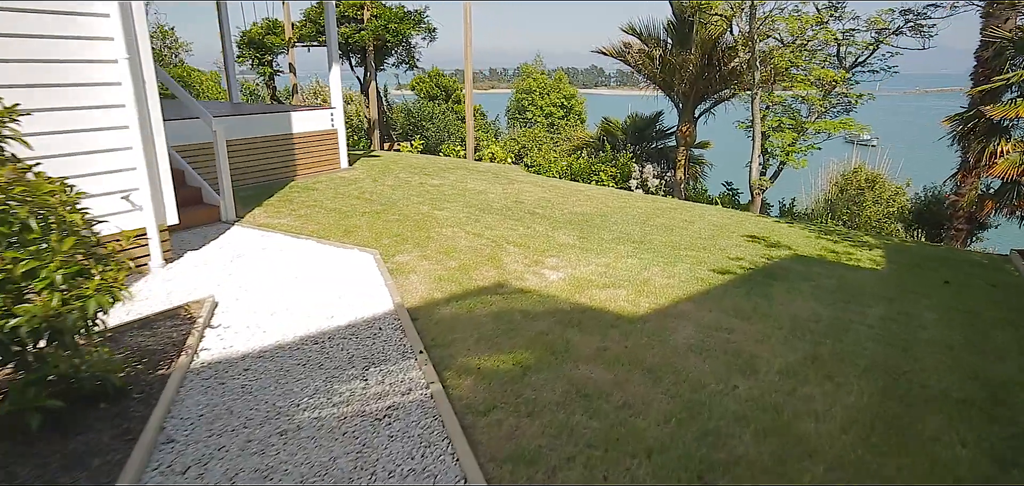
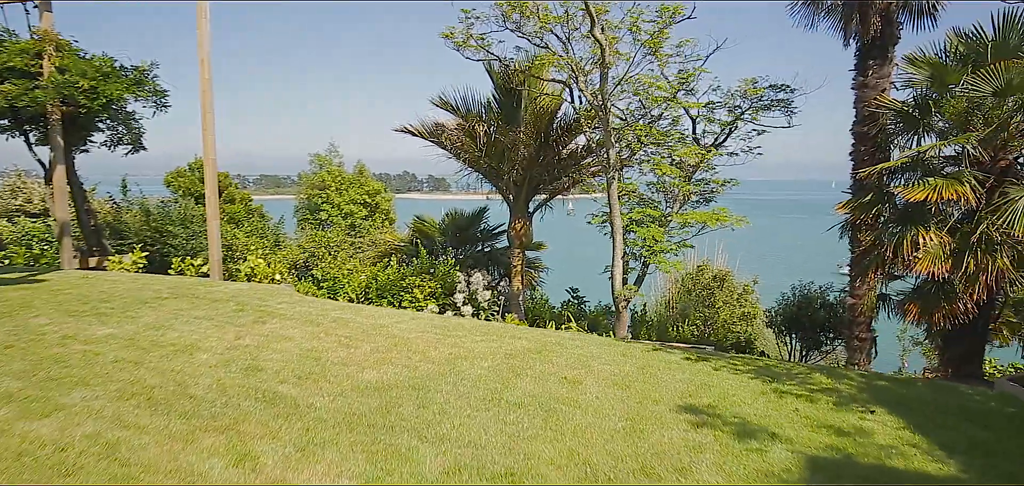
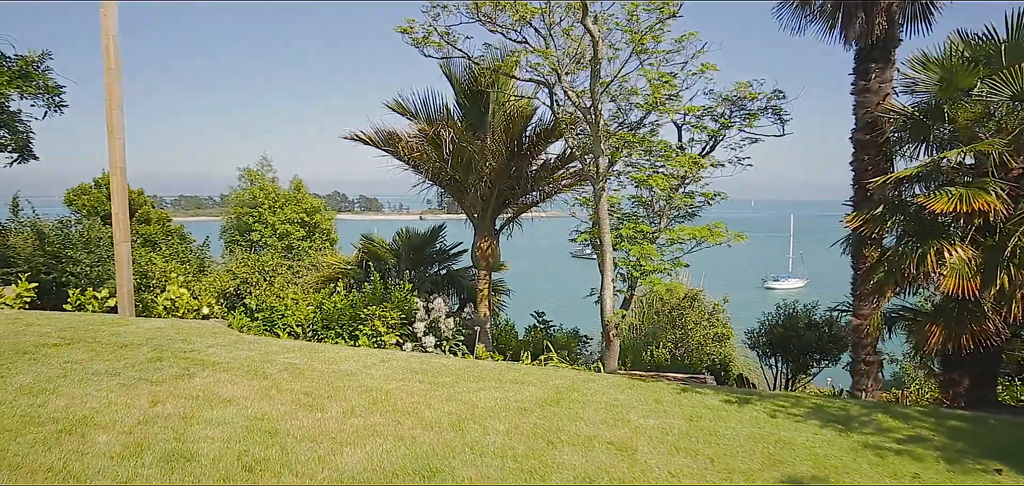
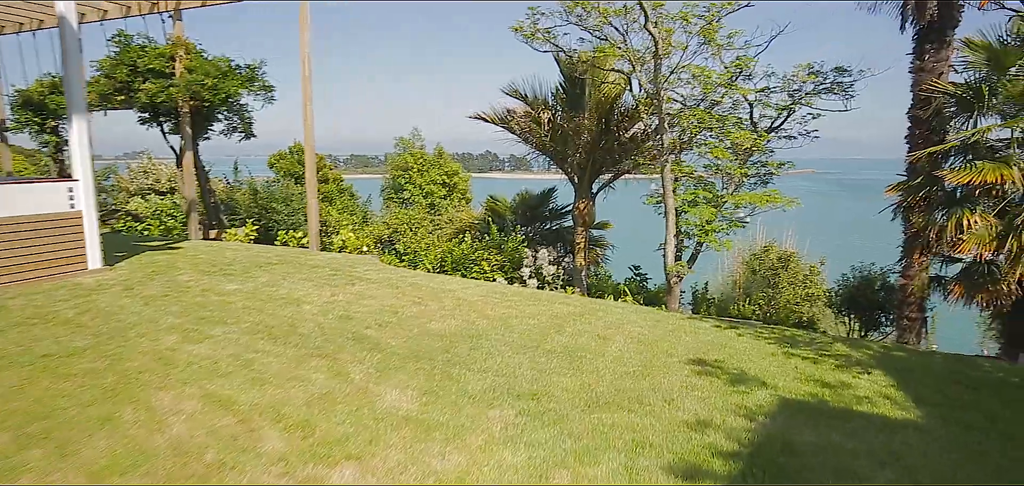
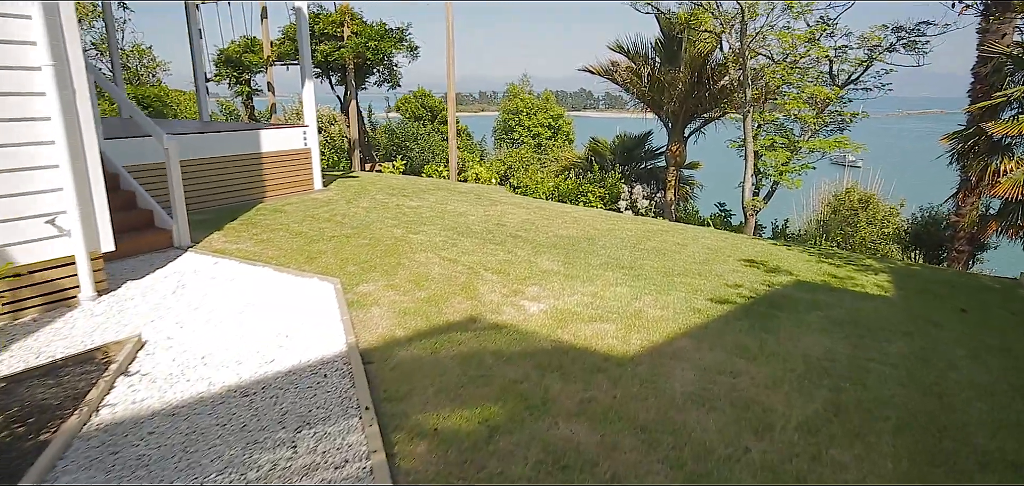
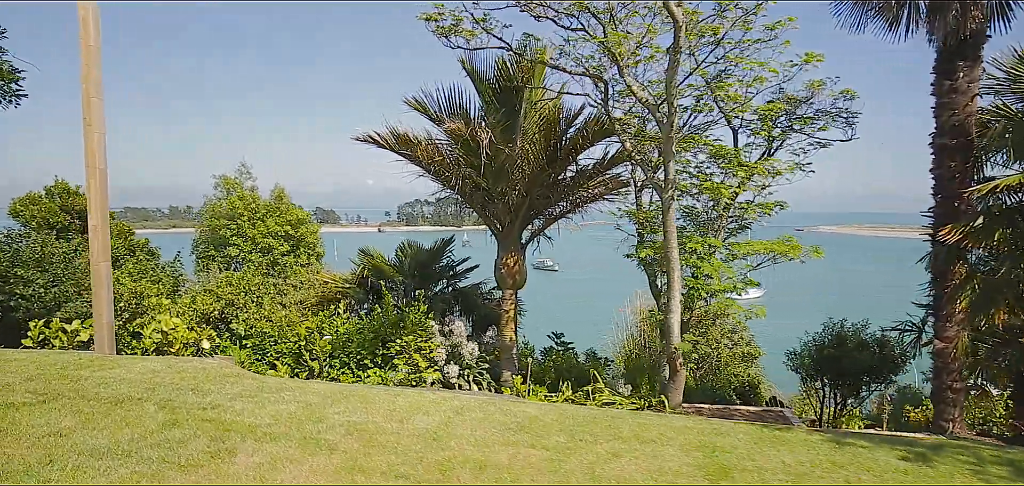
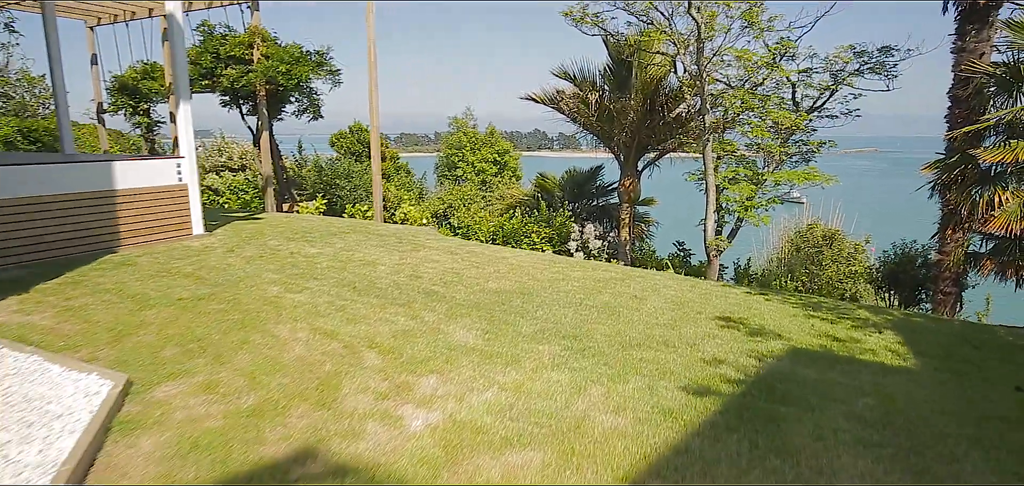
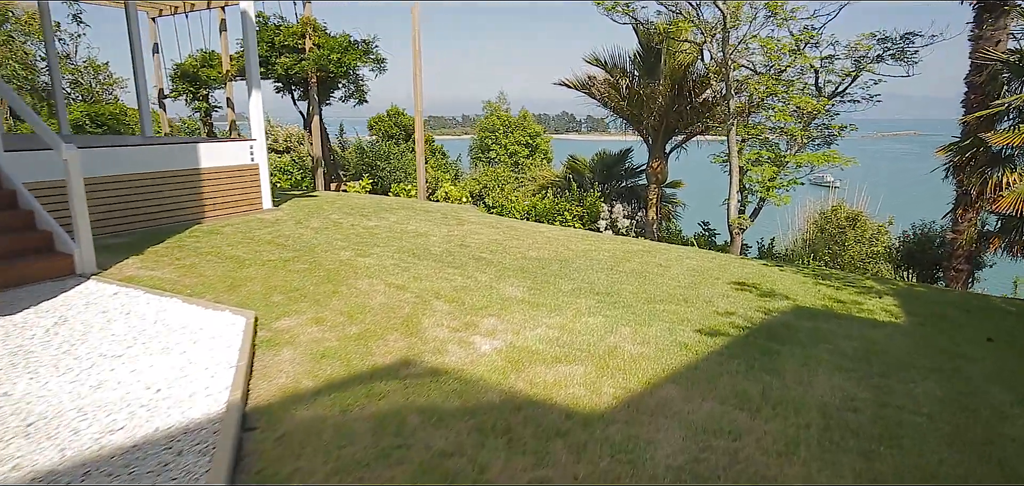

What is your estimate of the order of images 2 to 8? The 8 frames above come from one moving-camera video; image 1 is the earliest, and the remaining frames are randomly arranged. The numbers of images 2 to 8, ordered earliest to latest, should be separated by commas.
5, 8, 7, 4, 2, 3, 6
